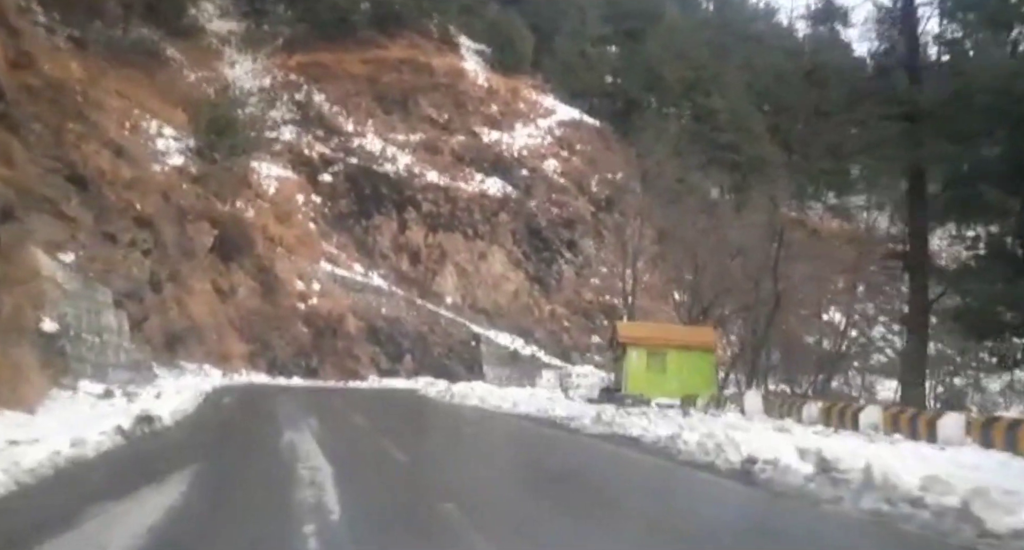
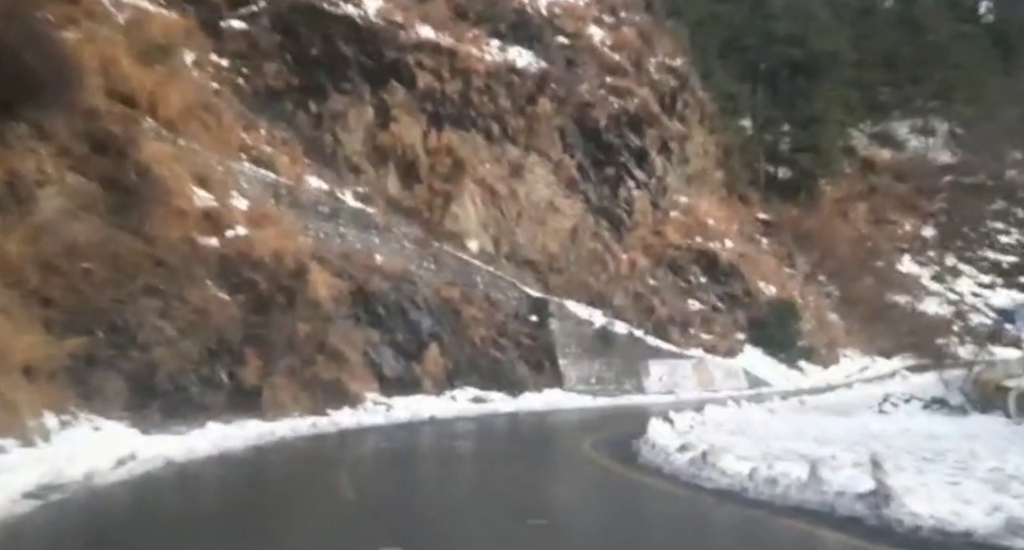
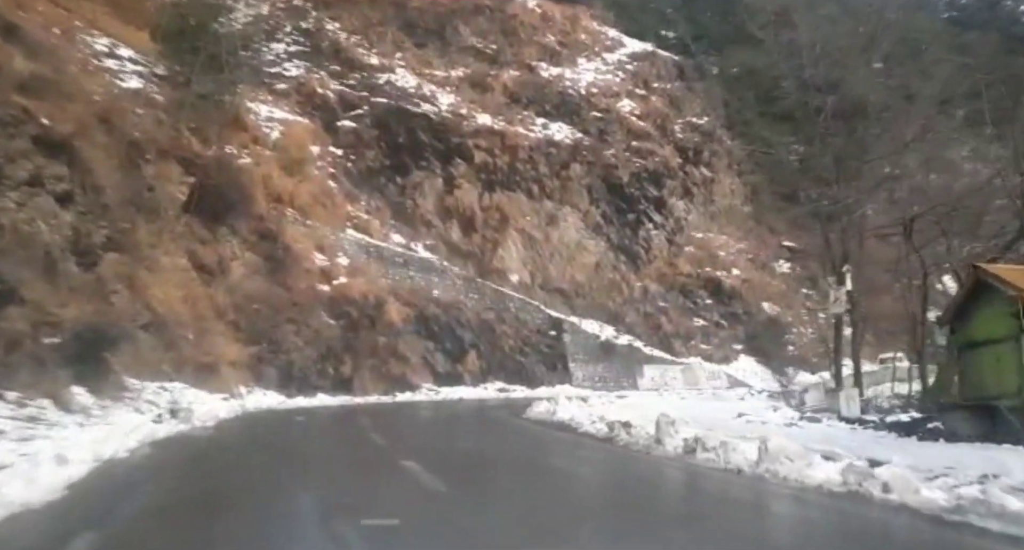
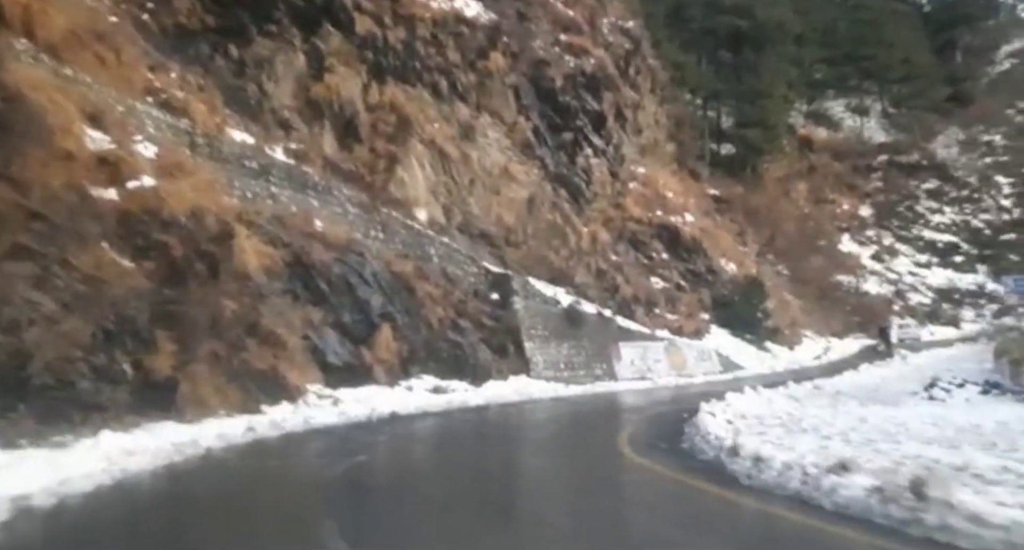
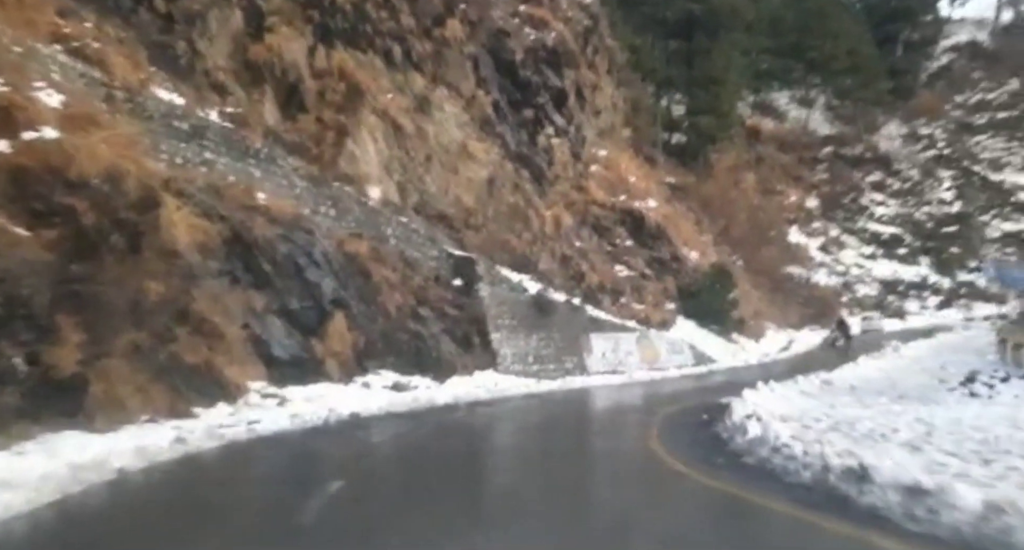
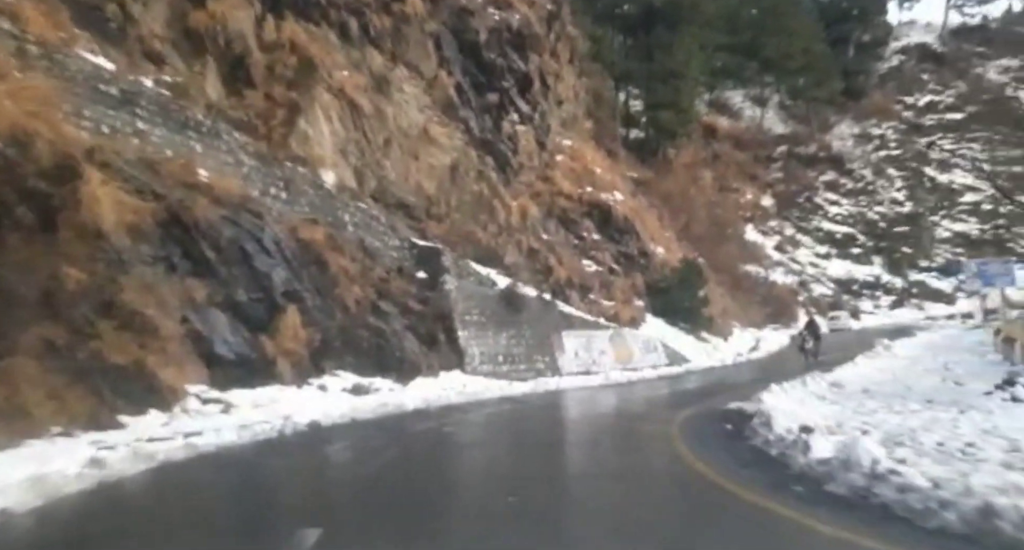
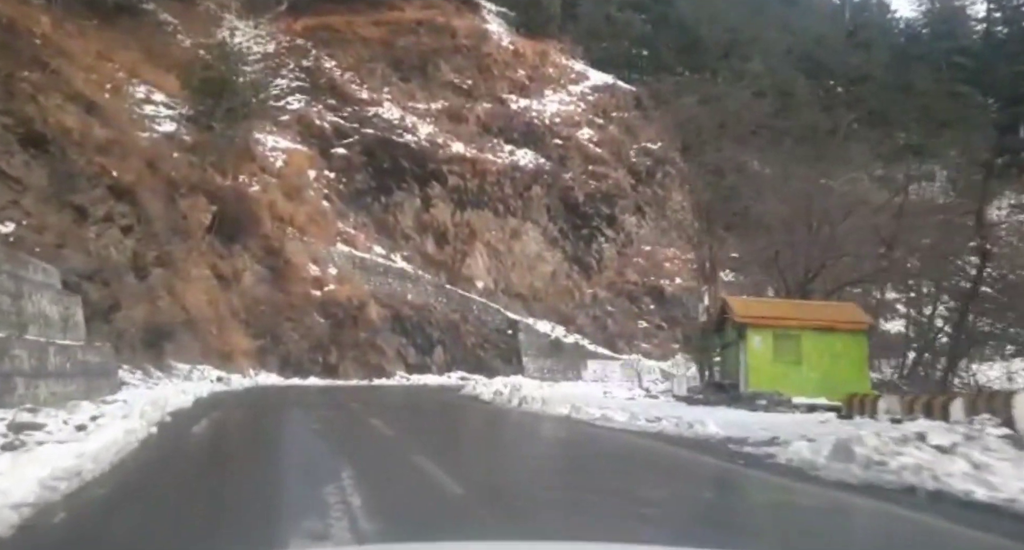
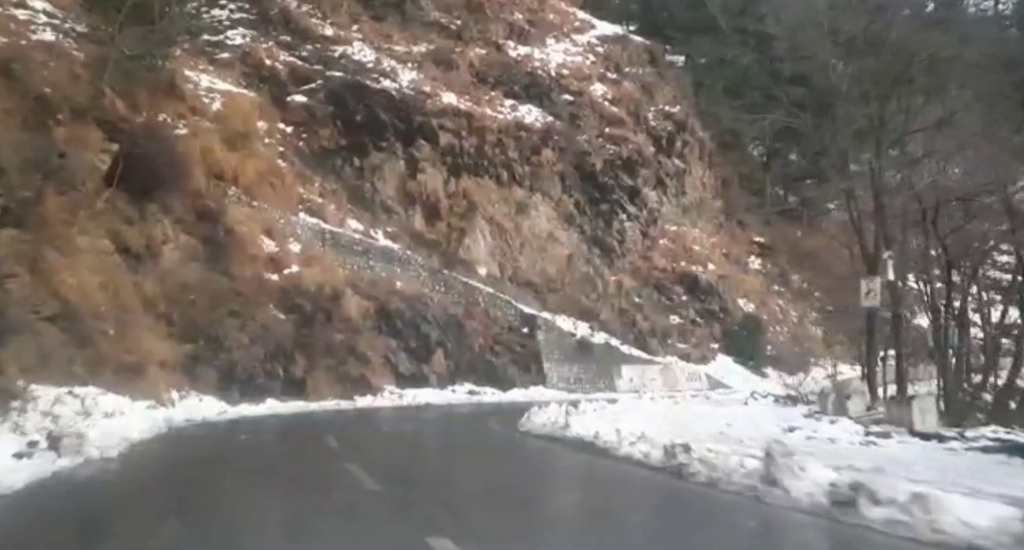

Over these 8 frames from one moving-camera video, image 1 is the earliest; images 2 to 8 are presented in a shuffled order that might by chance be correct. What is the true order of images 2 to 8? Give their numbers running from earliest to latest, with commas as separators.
7, 3, 8, 2, 4, 5, 6
